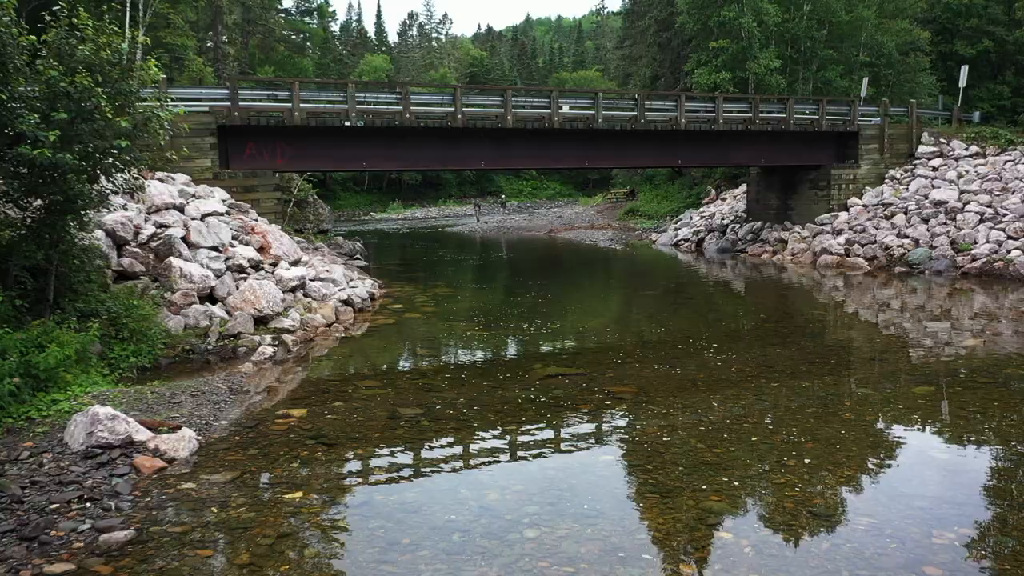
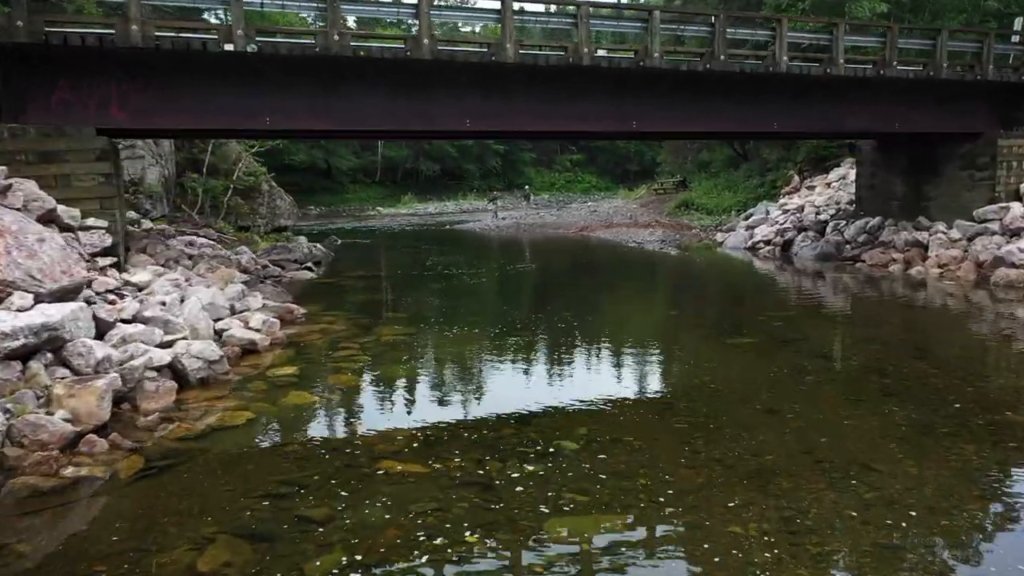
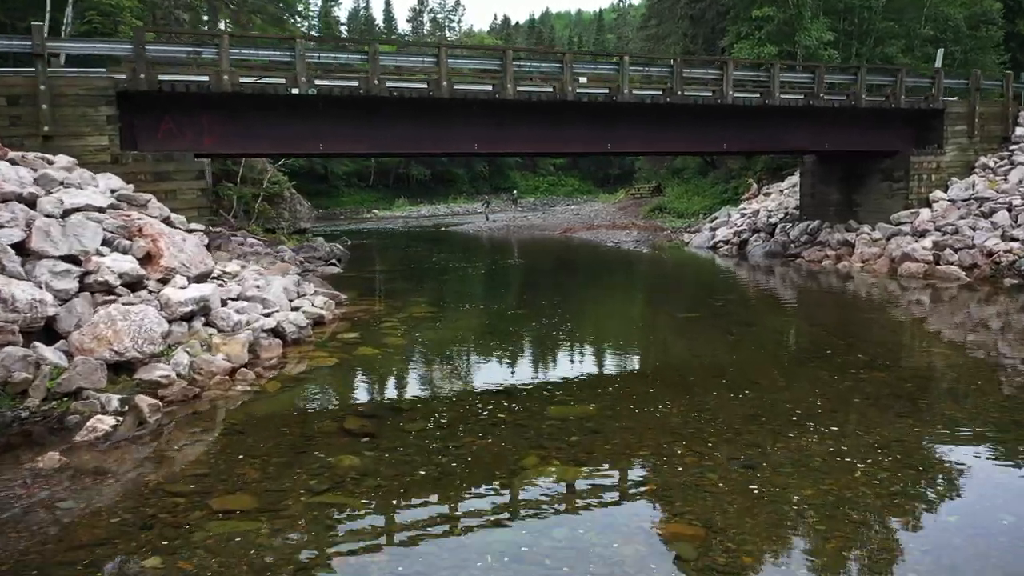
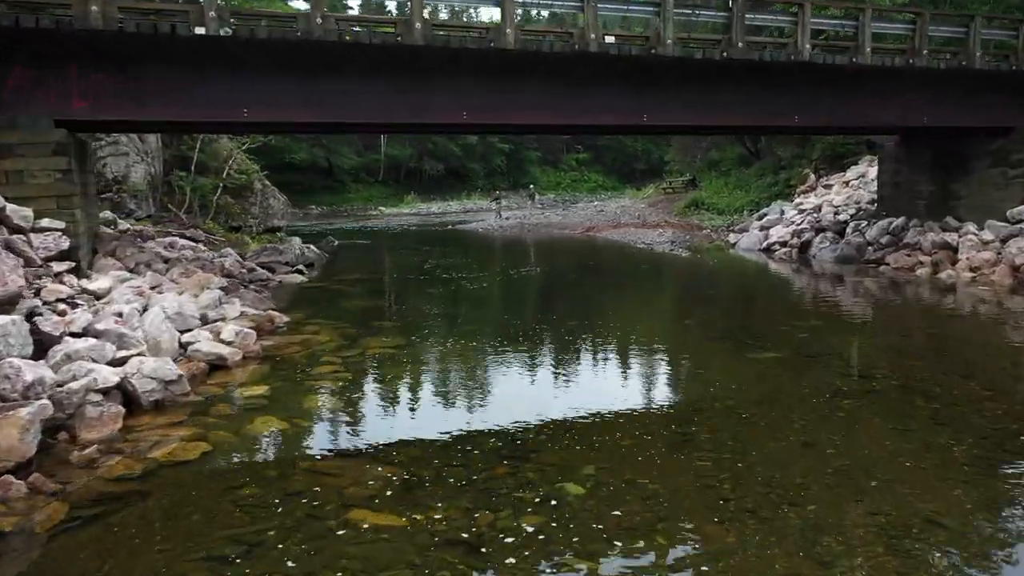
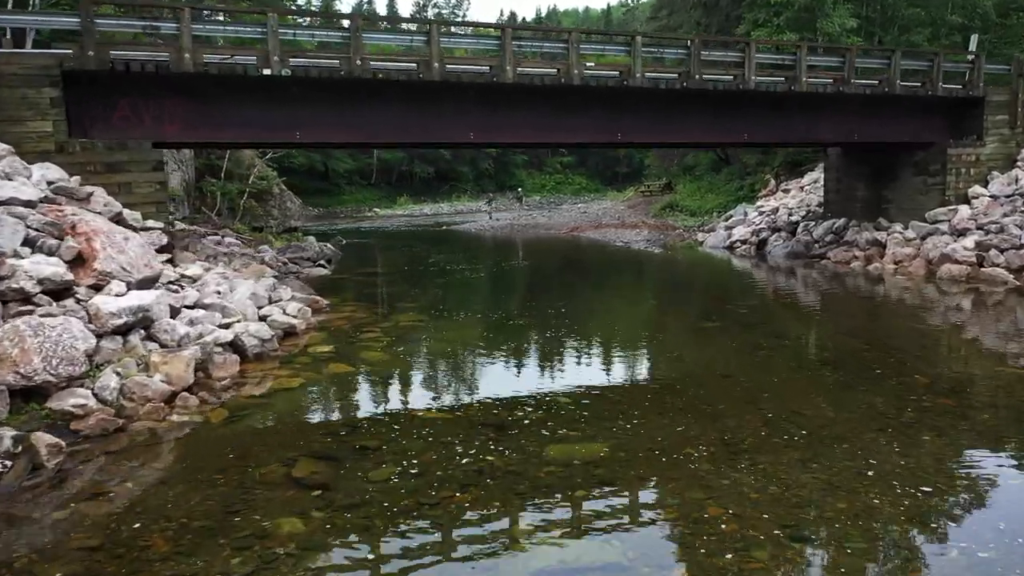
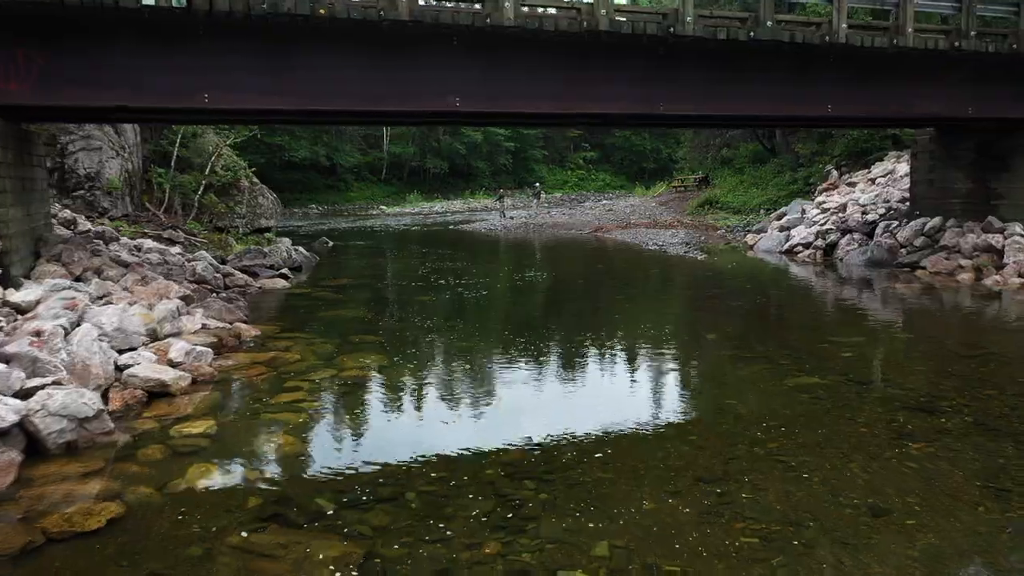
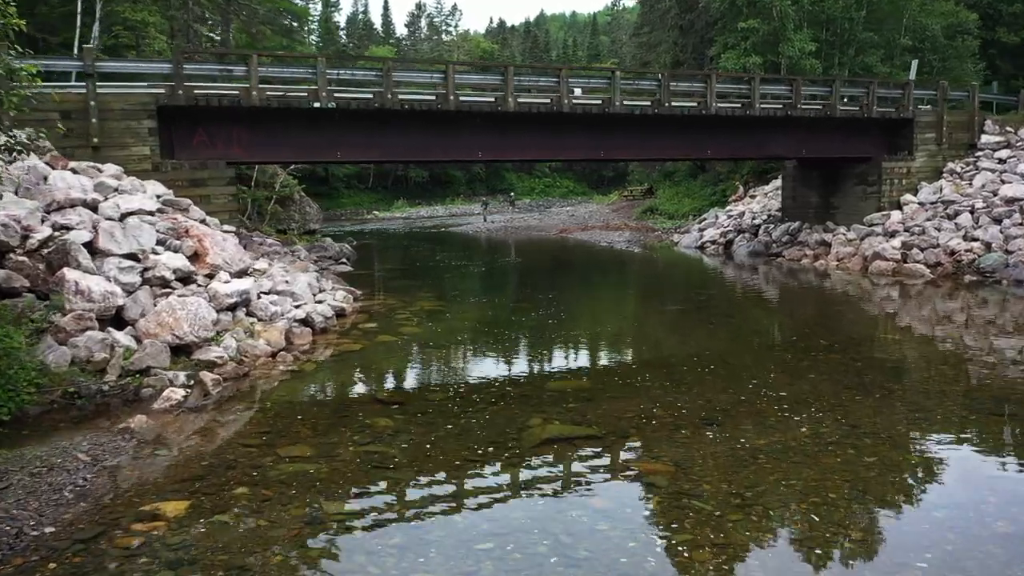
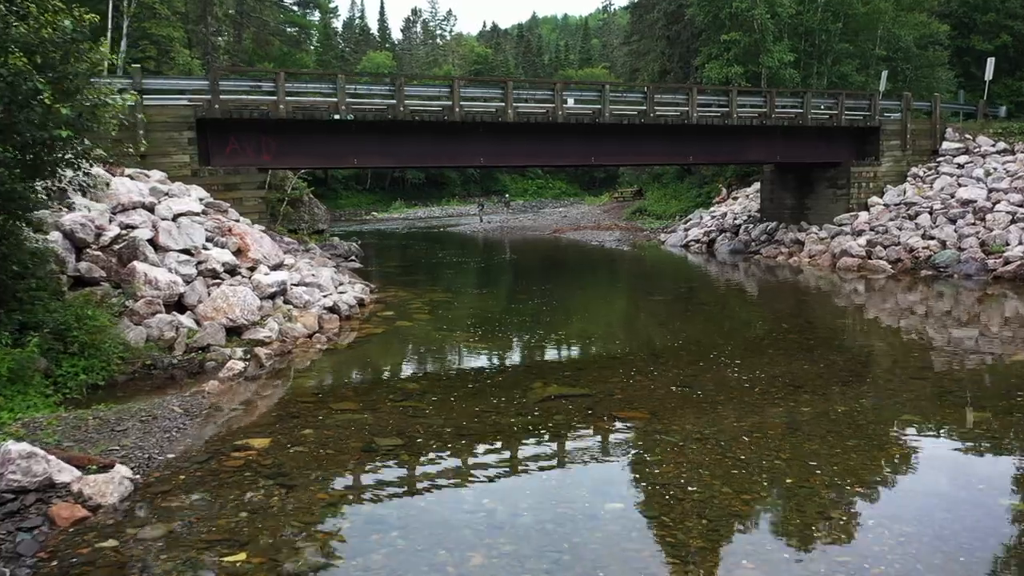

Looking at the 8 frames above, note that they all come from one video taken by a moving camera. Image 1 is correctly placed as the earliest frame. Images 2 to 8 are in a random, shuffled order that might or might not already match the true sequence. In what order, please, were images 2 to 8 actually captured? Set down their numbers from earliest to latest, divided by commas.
8, 7, 3, 5, 2, 4, 6
